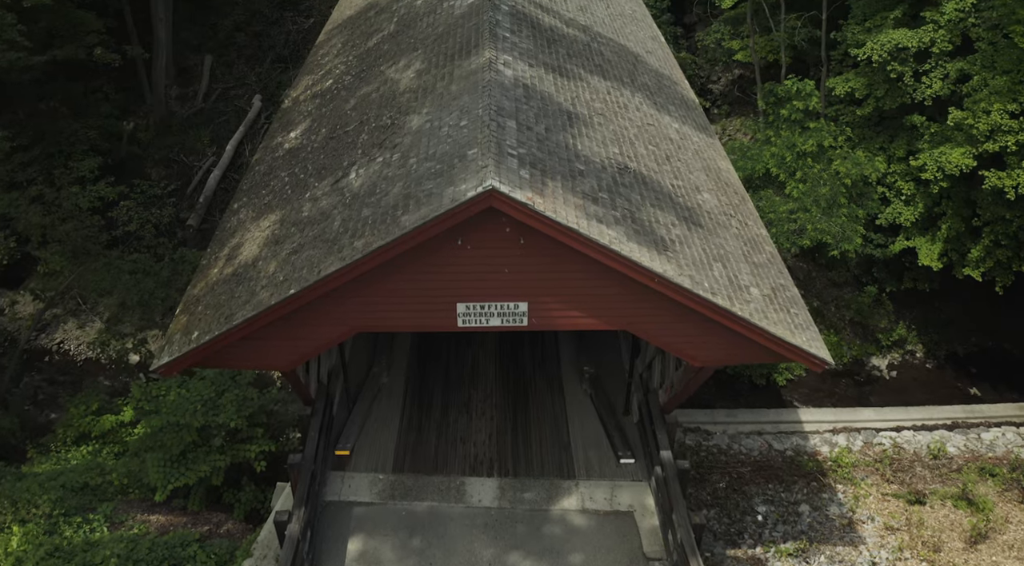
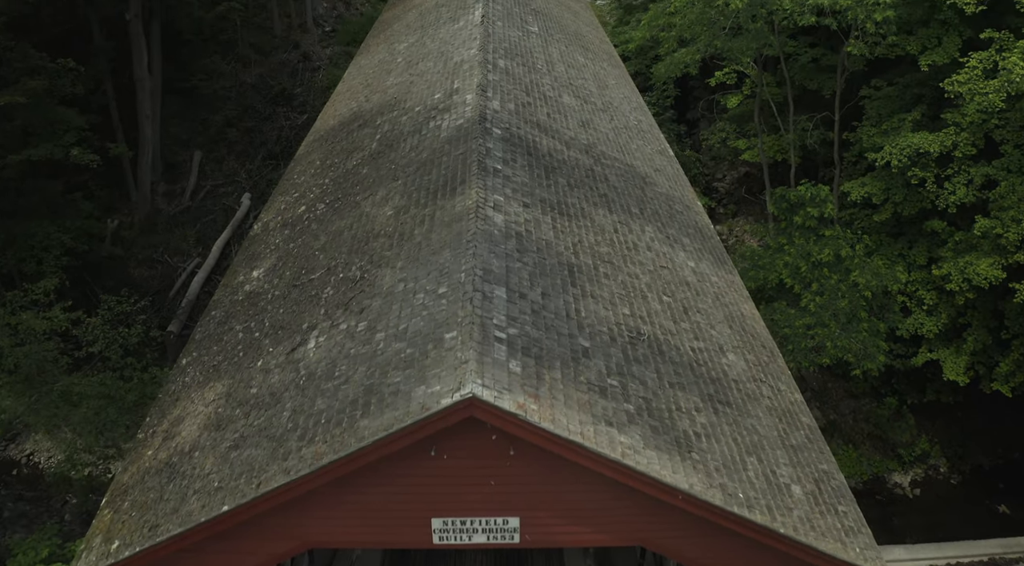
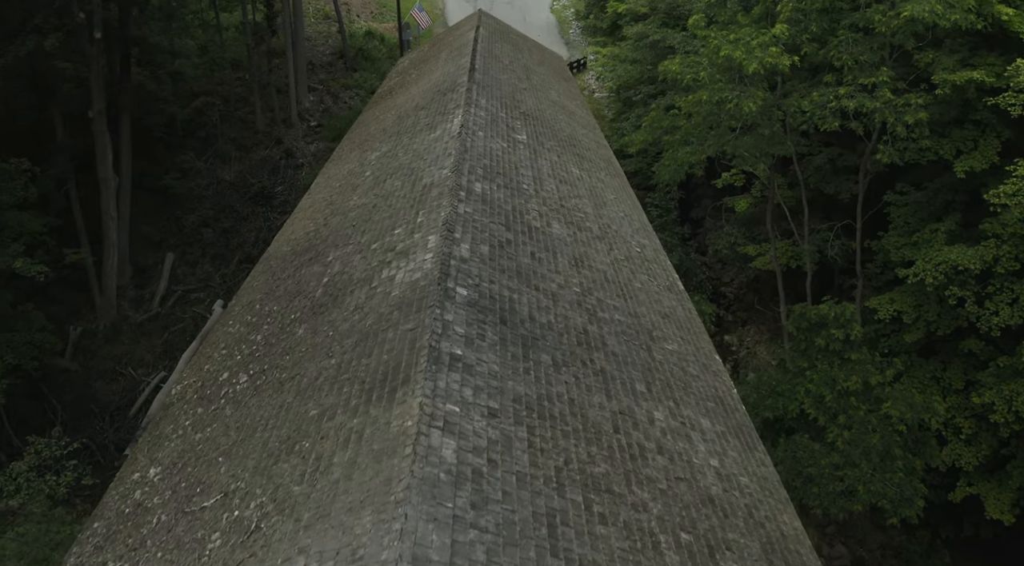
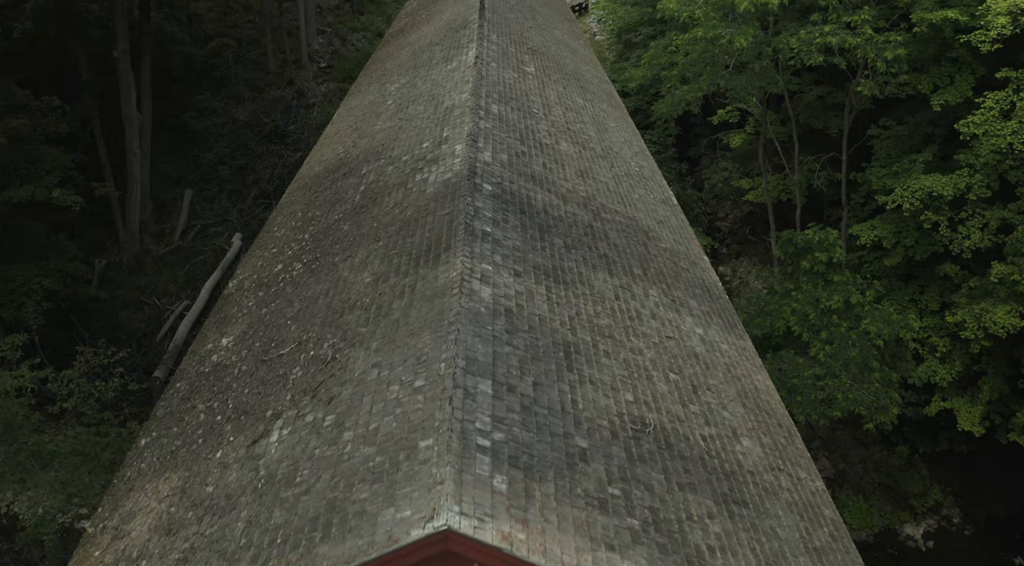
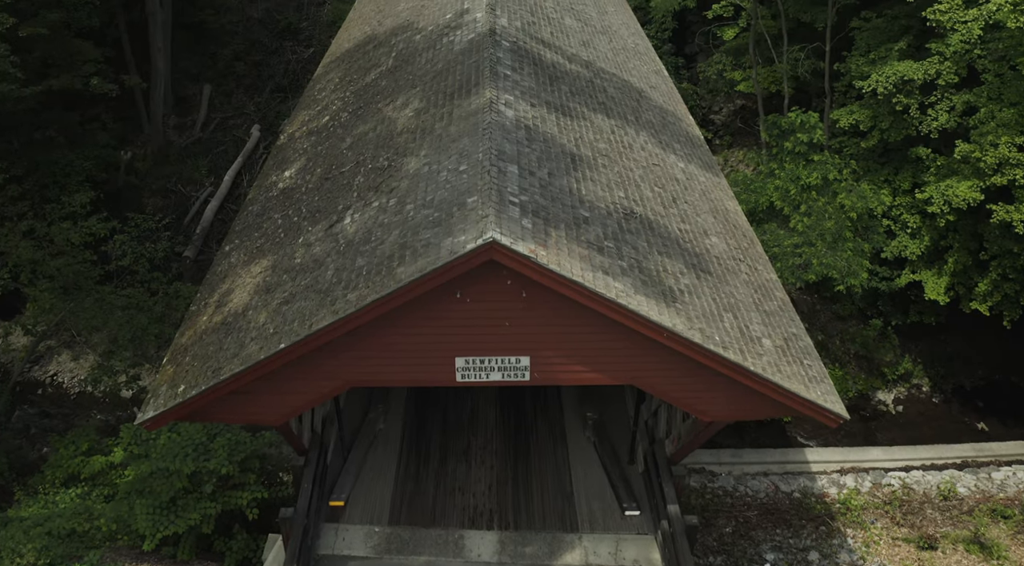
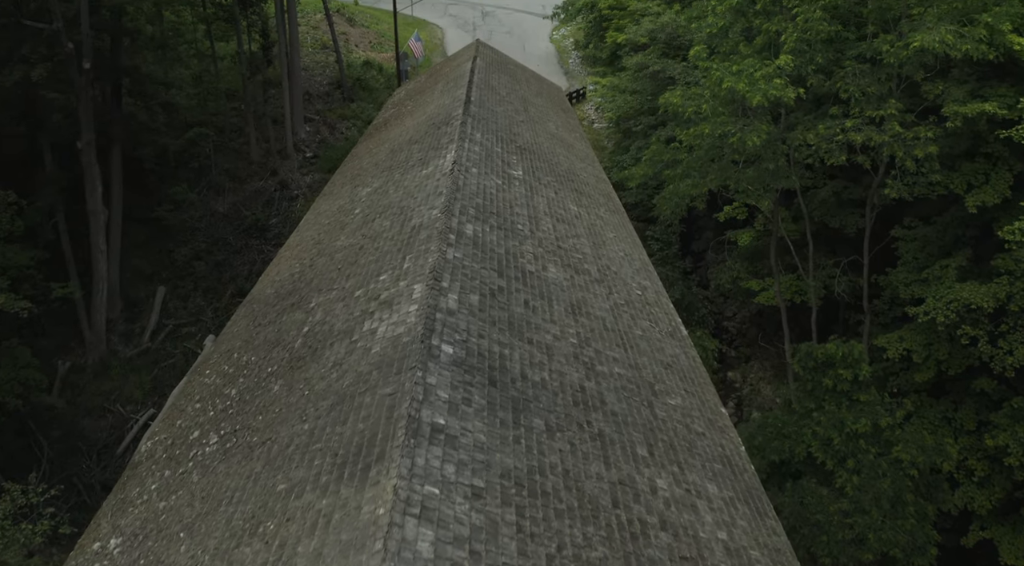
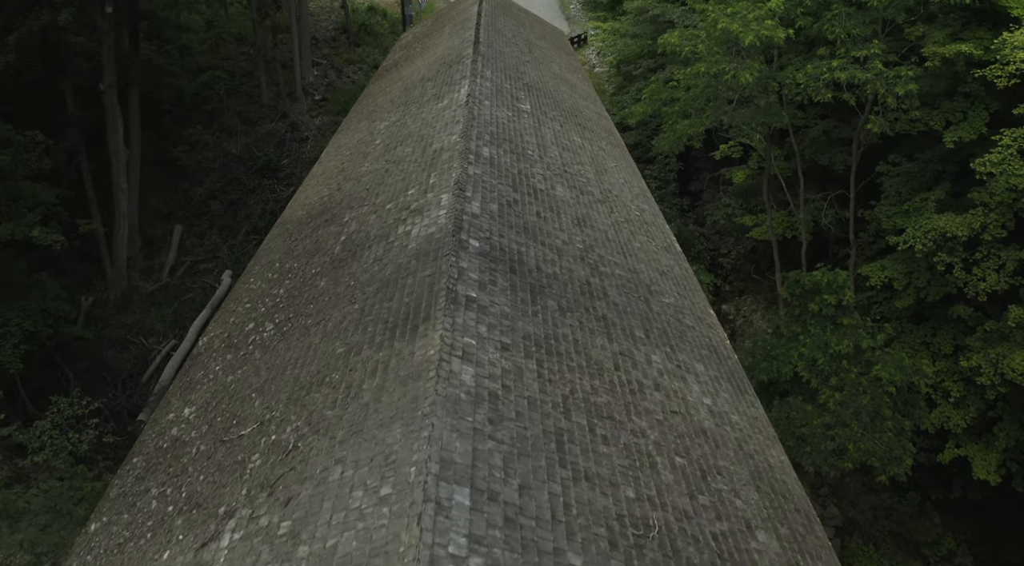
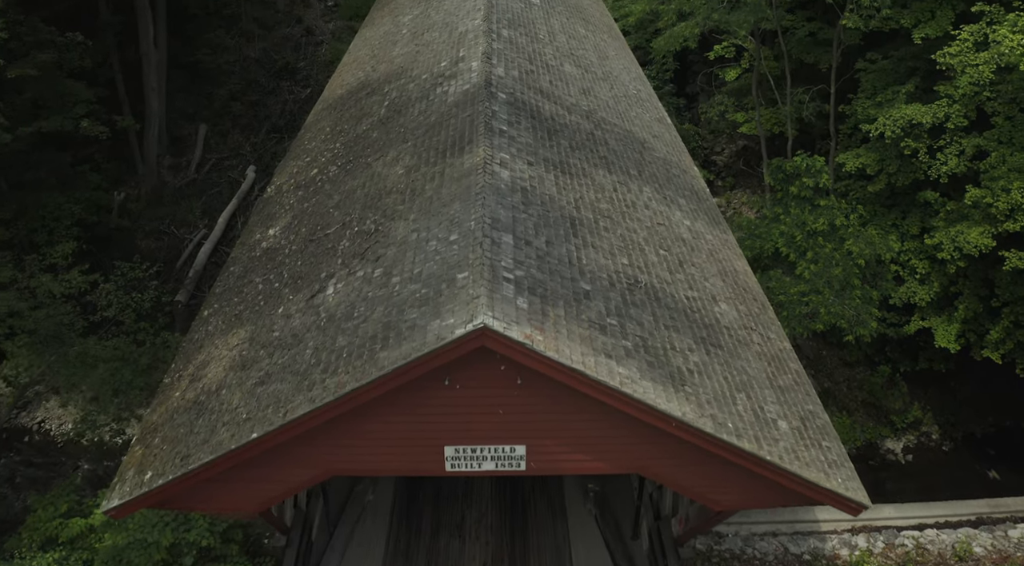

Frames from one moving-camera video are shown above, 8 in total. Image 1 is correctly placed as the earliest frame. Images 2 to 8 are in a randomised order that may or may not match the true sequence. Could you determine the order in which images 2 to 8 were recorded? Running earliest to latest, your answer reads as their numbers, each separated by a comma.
5, 8, 2, 4, 7, 3, 6
